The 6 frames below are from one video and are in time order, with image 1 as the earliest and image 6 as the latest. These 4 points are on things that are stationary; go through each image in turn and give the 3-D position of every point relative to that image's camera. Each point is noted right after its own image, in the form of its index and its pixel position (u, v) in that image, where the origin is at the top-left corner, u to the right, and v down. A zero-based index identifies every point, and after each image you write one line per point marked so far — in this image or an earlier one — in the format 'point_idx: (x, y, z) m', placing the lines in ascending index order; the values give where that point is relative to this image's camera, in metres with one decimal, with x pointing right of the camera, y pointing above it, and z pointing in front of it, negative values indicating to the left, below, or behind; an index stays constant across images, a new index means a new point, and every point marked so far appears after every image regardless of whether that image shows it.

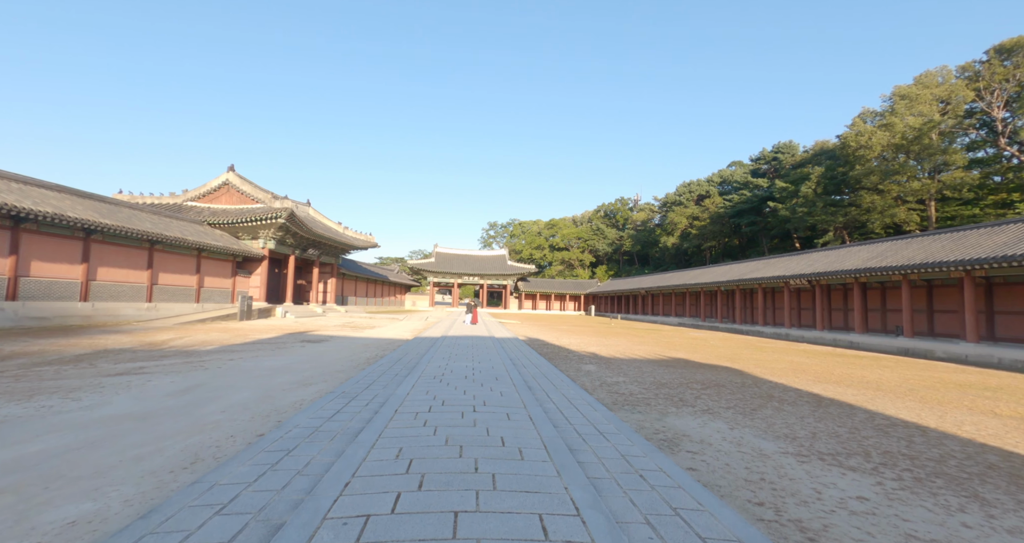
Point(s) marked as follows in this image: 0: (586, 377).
0: (+1.4, -2.0, +7.5) m
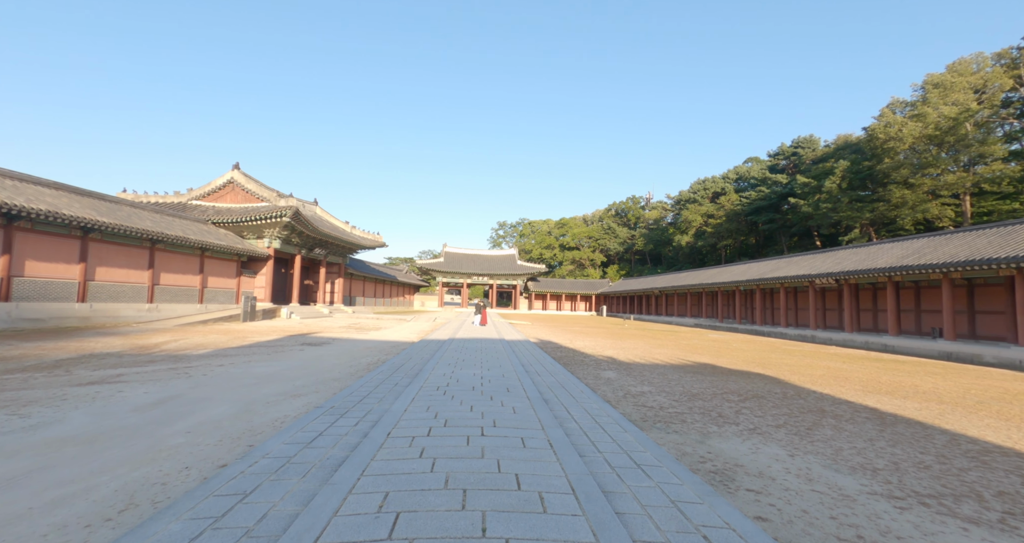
0: (+1.6, -2.0, +6.8) m
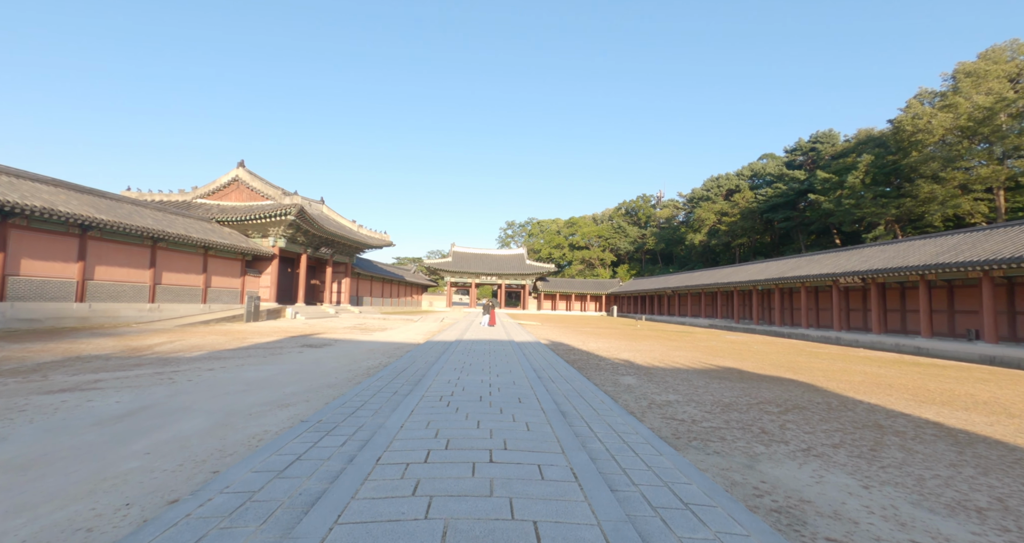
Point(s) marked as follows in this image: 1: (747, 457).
0: (+1.8, -1.9, +6.2) m
1: (+2.2, -1.7, +3.7) m
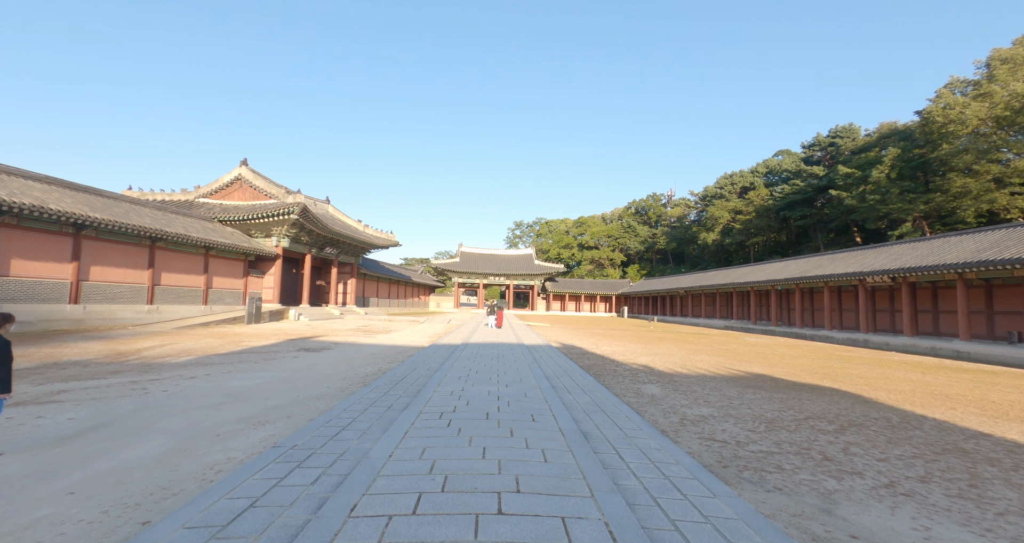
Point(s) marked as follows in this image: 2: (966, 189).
0: (+2.0, -1.9, +5.4) m
1: (+2.3, -1.7, +3.0) m
2: (+21.6, +3.9, +19.0) m
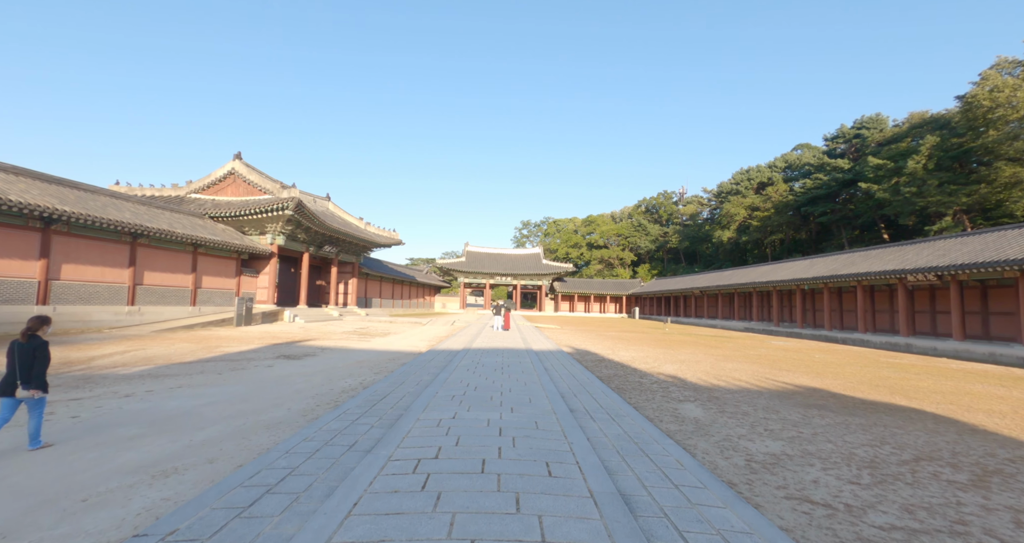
0: (+2.0, -1.8, +4.2) m
1: (+2.3, -1.6, +1.7) m
2: (+21.9, +4.0, +17.4) m
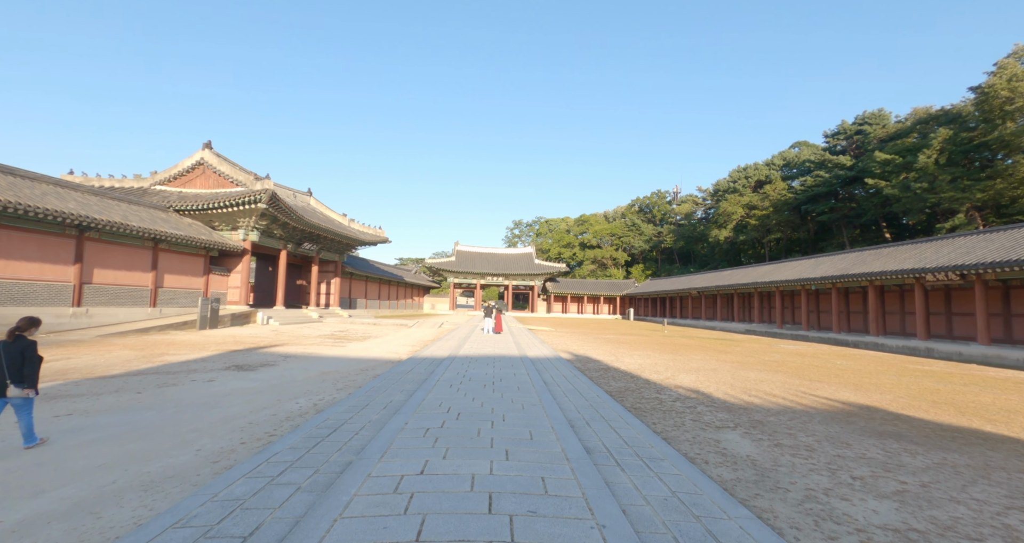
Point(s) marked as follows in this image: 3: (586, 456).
0: (+2.0, -1.7, +3.0) m
1: (+2.3, -1.5, +0.5) m
2: (+21.6, +4.0, +16.6) m
3: (+0.6, -1.5, +3.4) m
